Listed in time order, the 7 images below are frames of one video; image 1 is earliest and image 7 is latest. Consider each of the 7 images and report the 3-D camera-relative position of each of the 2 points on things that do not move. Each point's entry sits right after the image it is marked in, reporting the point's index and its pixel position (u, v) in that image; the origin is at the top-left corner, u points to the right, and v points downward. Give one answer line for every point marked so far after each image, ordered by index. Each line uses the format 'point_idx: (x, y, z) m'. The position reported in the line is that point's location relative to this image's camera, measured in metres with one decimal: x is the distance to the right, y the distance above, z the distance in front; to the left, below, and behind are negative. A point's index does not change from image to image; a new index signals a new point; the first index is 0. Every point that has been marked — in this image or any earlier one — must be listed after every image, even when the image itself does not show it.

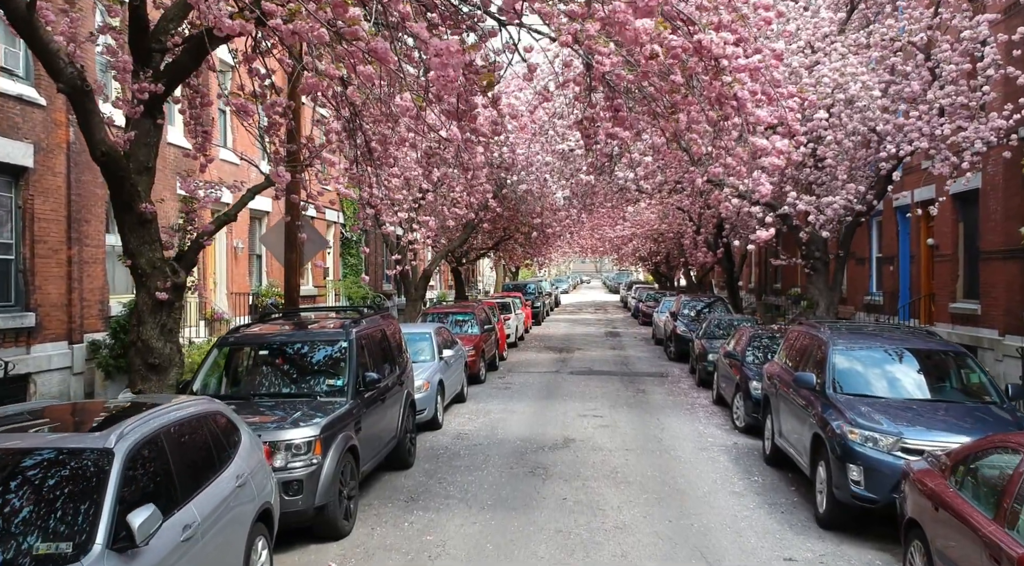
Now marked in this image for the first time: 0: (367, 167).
0: (-1.9, +1.5, +11.5) m
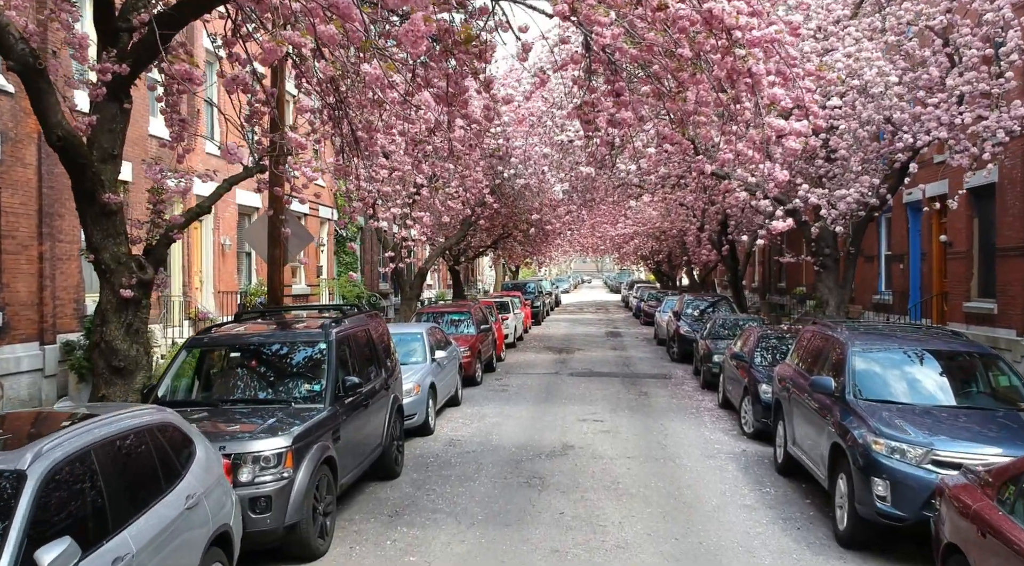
0: (-1.9, +1.5, +10.8) m
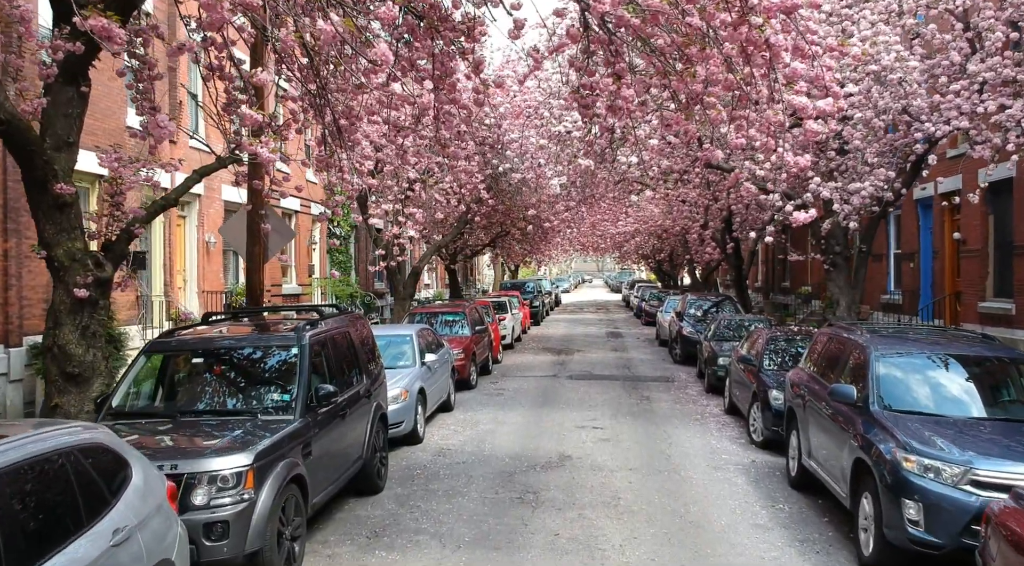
0: (-2.0, +1.6, +10.2) m
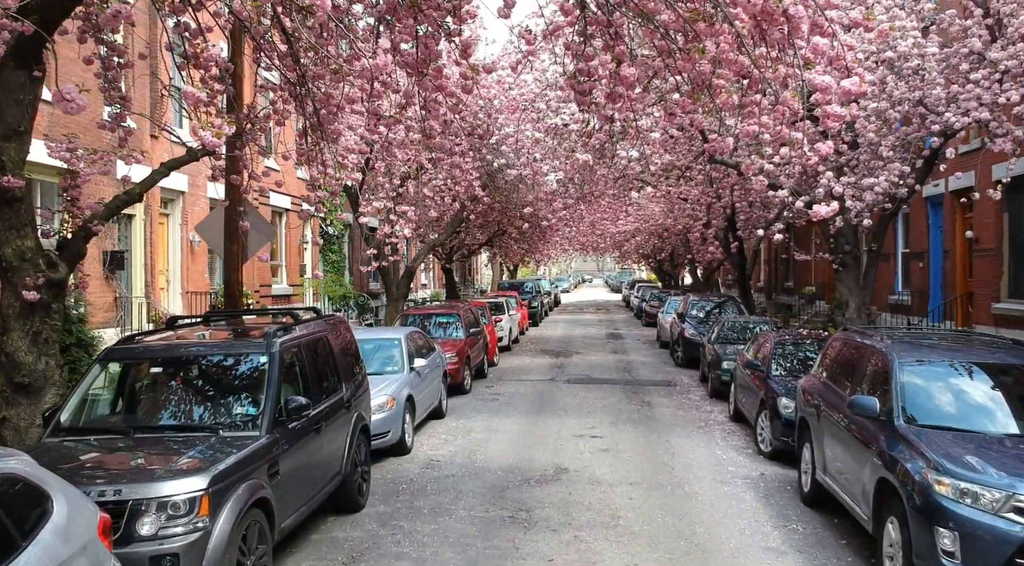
0: (-2.1, +1.5, +9.5) m
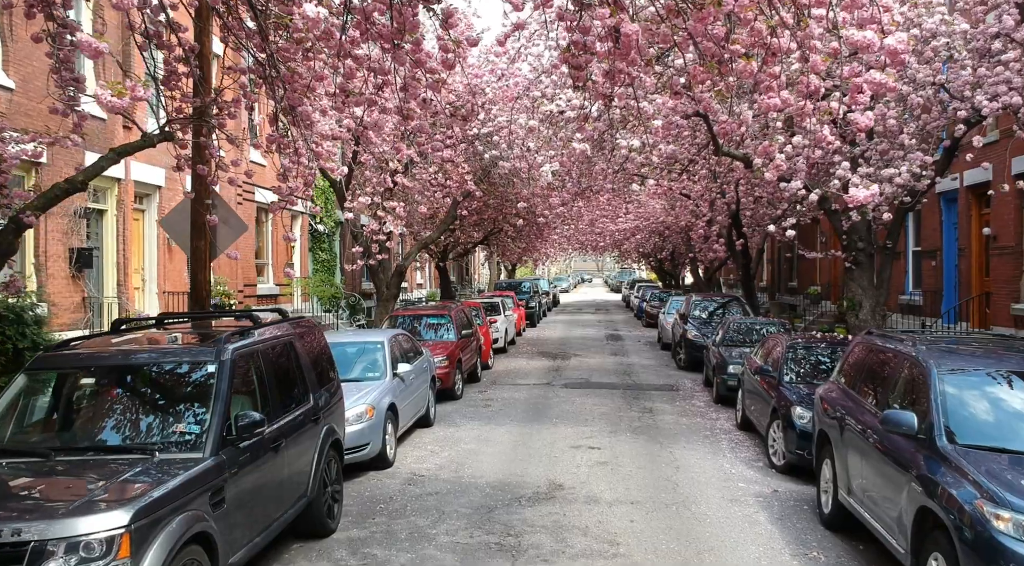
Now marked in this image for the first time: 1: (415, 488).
0: (-2.2, +1.6, +8.7) m
1: (-0.9, -2.0, +8.4) m
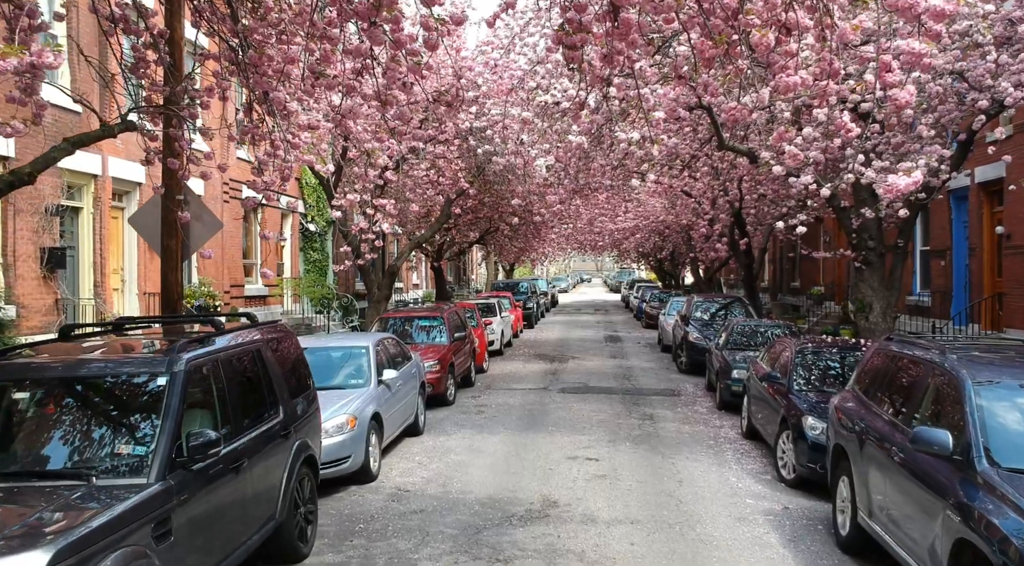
0: (-2.3, +1.5, +8.1) m
1: (-1.0, -2.0, +7.8) m
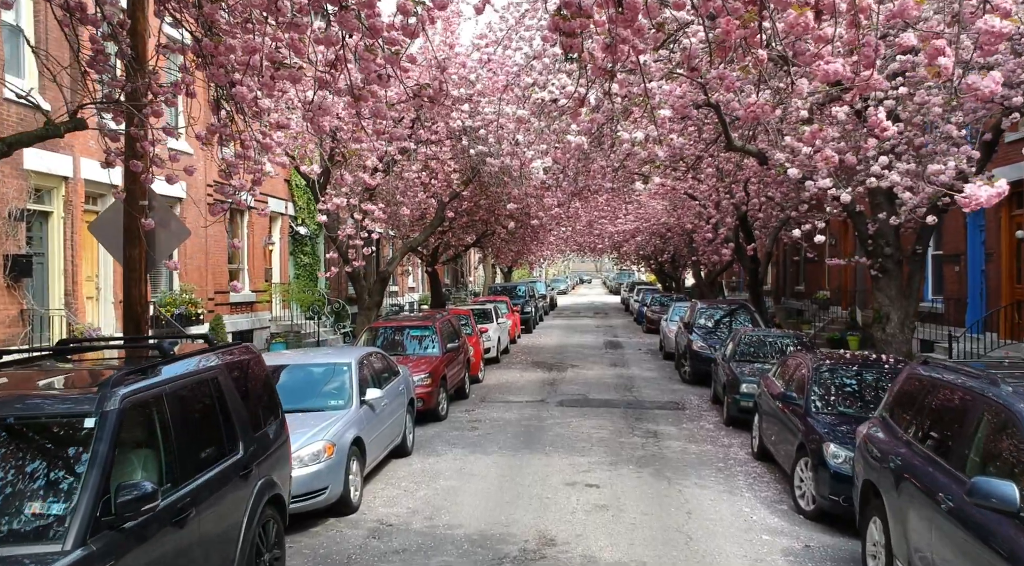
0: (-2.3, +1.4, +7.4) m
1: (-1.1, -2.1, +7.1) m
